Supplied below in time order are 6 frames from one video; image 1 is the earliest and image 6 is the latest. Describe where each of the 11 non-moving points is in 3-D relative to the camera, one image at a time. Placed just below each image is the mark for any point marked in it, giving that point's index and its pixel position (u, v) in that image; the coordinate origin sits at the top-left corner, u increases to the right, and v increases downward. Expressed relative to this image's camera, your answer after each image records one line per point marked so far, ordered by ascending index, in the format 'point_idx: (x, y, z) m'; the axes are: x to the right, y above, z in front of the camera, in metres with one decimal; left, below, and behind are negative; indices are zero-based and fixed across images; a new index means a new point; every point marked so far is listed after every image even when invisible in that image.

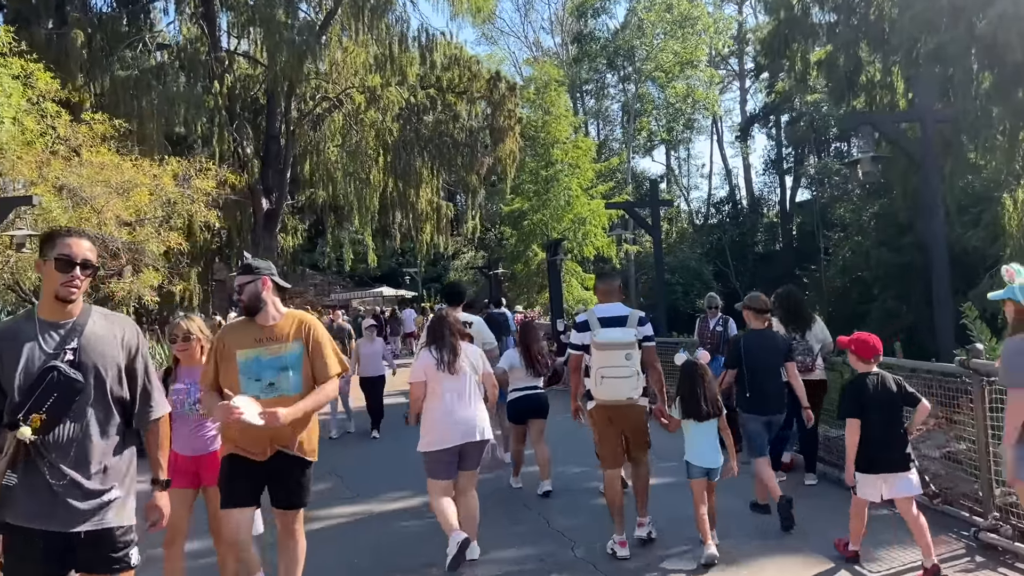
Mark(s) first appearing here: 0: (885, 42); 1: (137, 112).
0: (+7.4, +4.8, +16.5) m
1: (-7.8, +3.7, +17.3) m
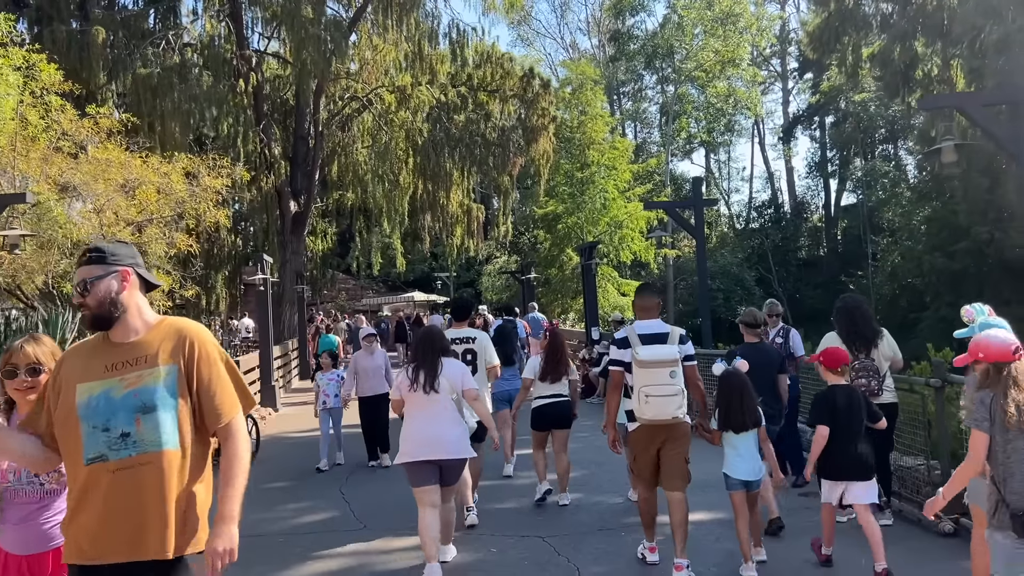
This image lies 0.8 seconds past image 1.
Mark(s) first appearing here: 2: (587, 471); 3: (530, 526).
0: (+8.0, +4.7, +15.3) m
1: (-7.1, +3.6, +16.8) m
2: (+0.8, -1.9, +8.6) m
3: (+0.1, -1.9, +6.7) m
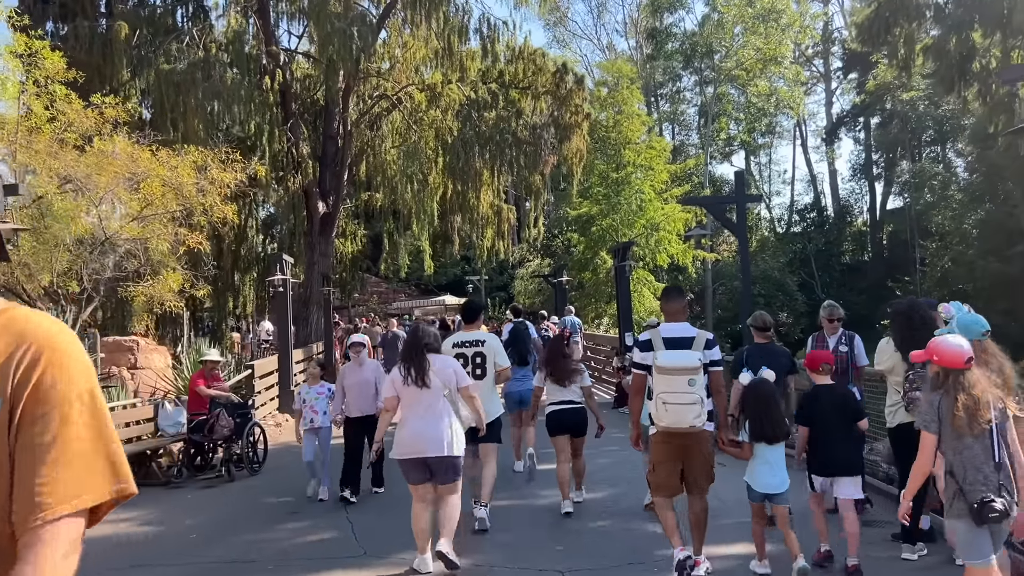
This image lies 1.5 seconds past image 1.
0: (+8.5, +4.6, +14.3) m
1: (-6.5, +3.6, +16.5) m
2: (+1.0, -1.9, +7.8) m
3: (+0.3, -1.9, +5.9) m
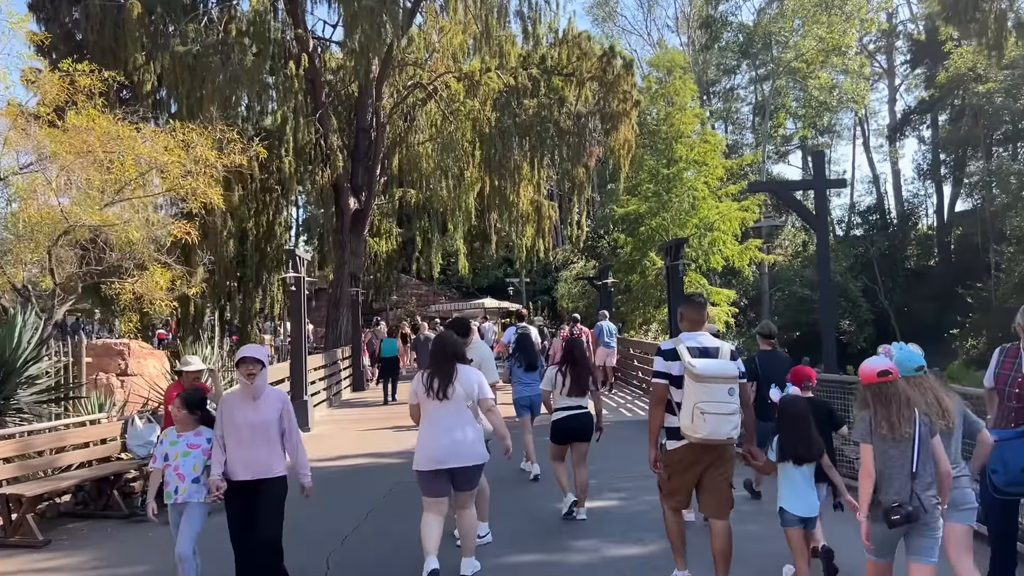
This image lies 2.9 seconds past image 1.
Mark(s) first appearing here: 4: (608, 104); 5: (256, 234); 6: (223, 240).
0: (+9.1, +4.5, +12.3) m
1: (-5.8, +3.6, +15.3) m
2: (+1.2, -1.9, +6.3) m
3: (+0.4, -1.9, +4.4) m
4: (+2.3, +4.3, +19.7) m
5: (-6.0, +1.3, +19.5) m
6: (-6.3, +1.0, +18.2) m
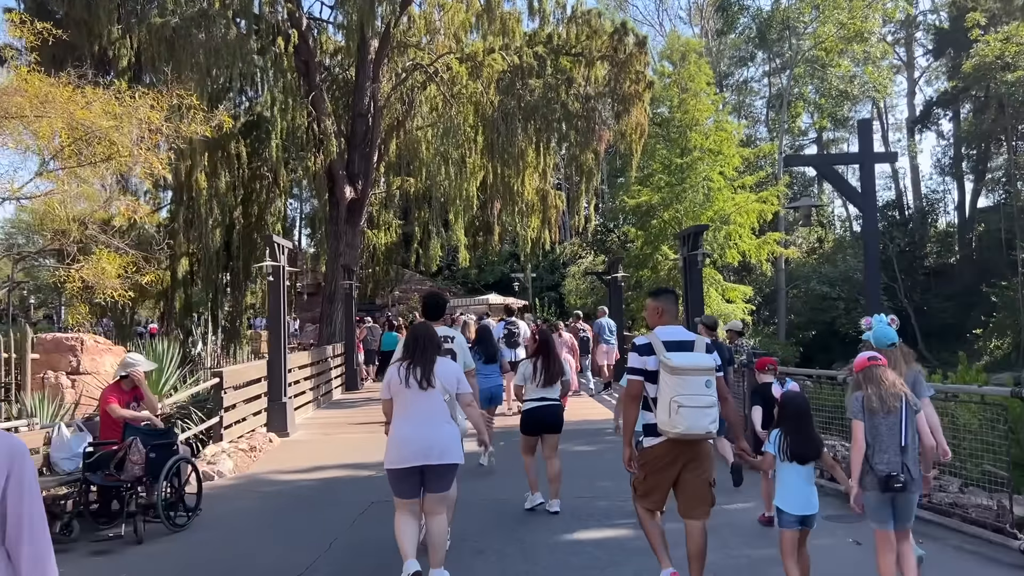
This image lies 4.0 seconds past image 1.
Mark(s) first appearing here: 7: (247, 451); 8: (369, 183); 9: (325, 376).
0: (+9.2, +4.6, +11.1) m
1: (-5.7, +3.8, +14.2) m
2: (+1.1, -1.8, +5.1) m
3: (+0.3, -1.8, +3.3) m
4: (+2.4, +4.5, +18.5) m
5: (-6.0, +1.4, +18.4) m
6: (-6.2, +1.2, +17.1) m
7: (-2.9, -1.8, +9.0) m
8: (-3.4, +2.5, +19.7) m
9: (-3.6, -1.7, +15.7) m
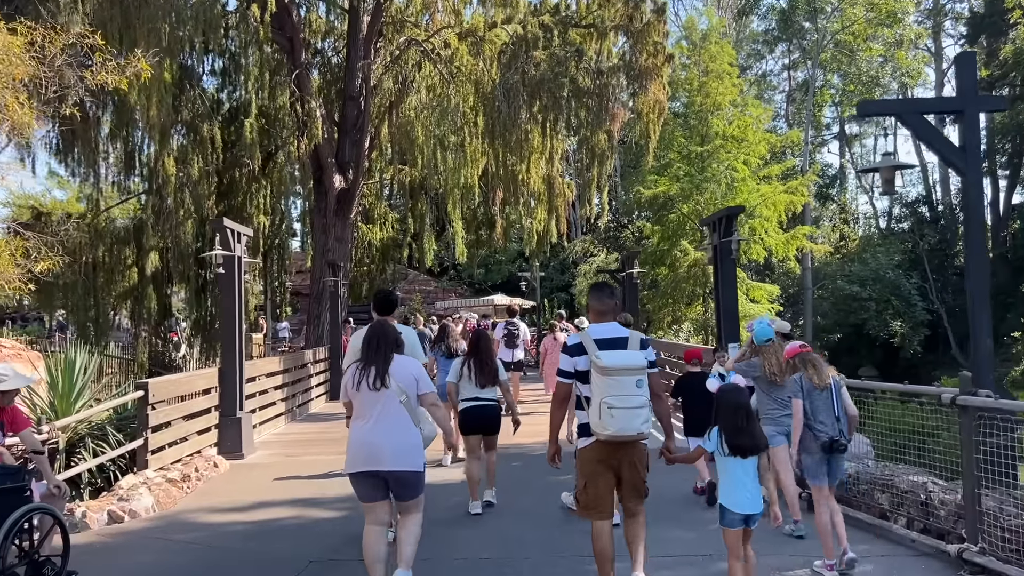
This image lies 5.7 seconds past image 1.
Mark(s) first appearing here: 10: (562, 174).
0: (+9.1, +4.6, +9.2) m
1: (-5.7, +3.8, +12.6) m
2: (+1.0, -1.7, +3.3) m
3: (+0.1, -1.7, +1.5) m
4: (+2.5, +4.5, +16.8) m
5: (-5.9, +1.5, +16.7) m
6: (-6.2, +1.2, +15.4) m
7: (-3.0, -1.7, +7.3) m
8: (-3.3, +2.5, +18.0) m
9: (-3.5, -1.6, +14.0) m
10: (+1.1, +2.5, +18.1) m
